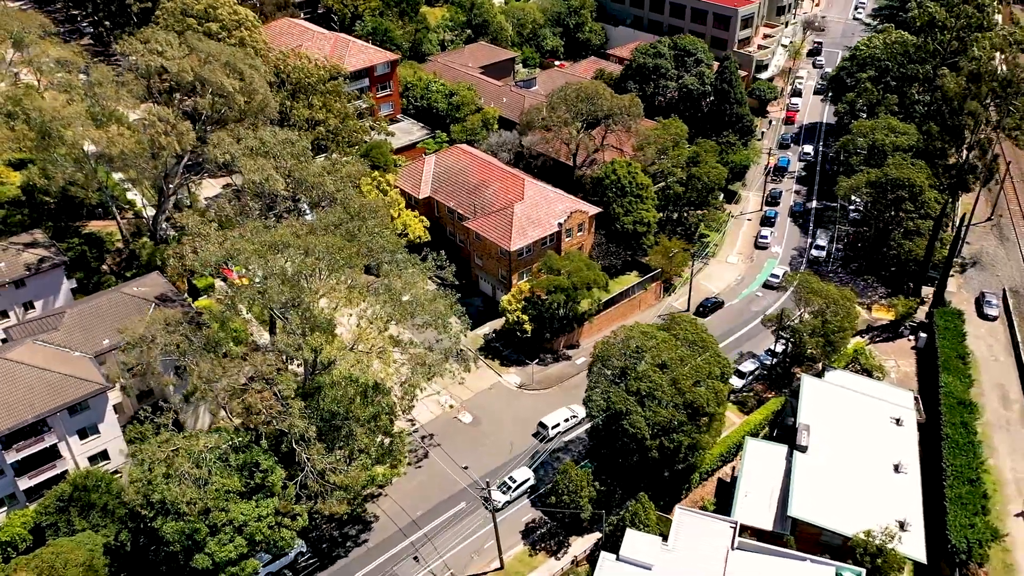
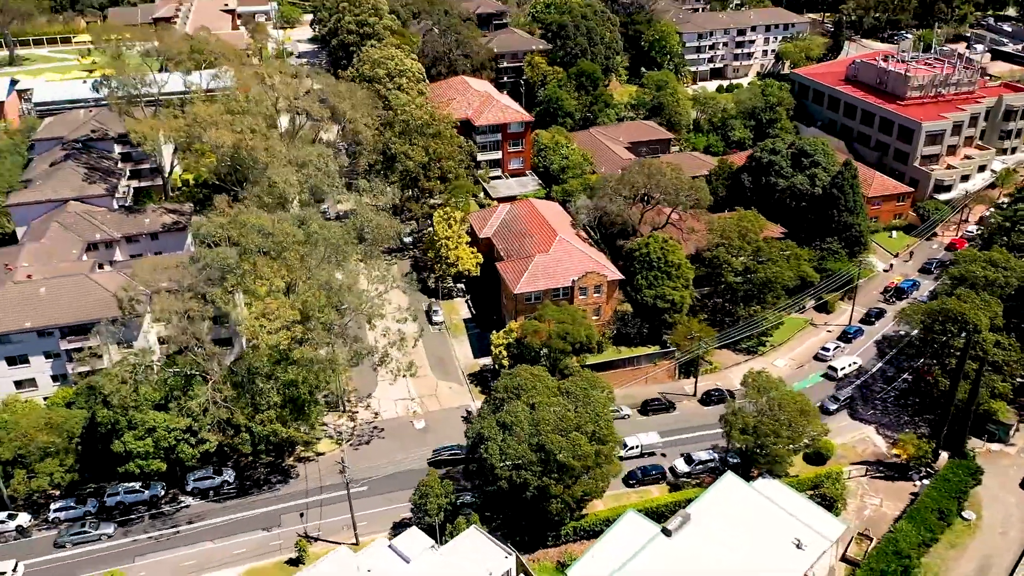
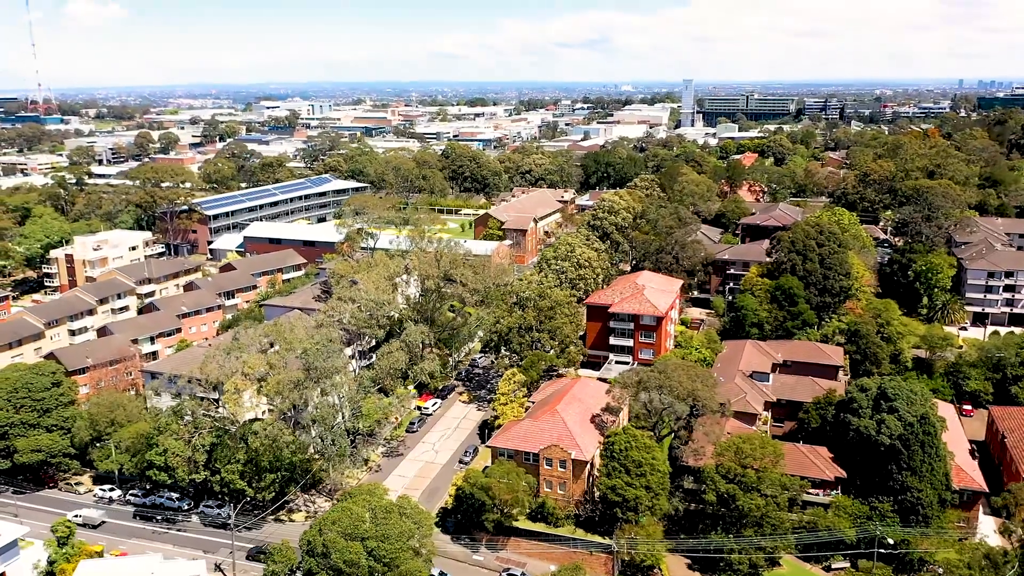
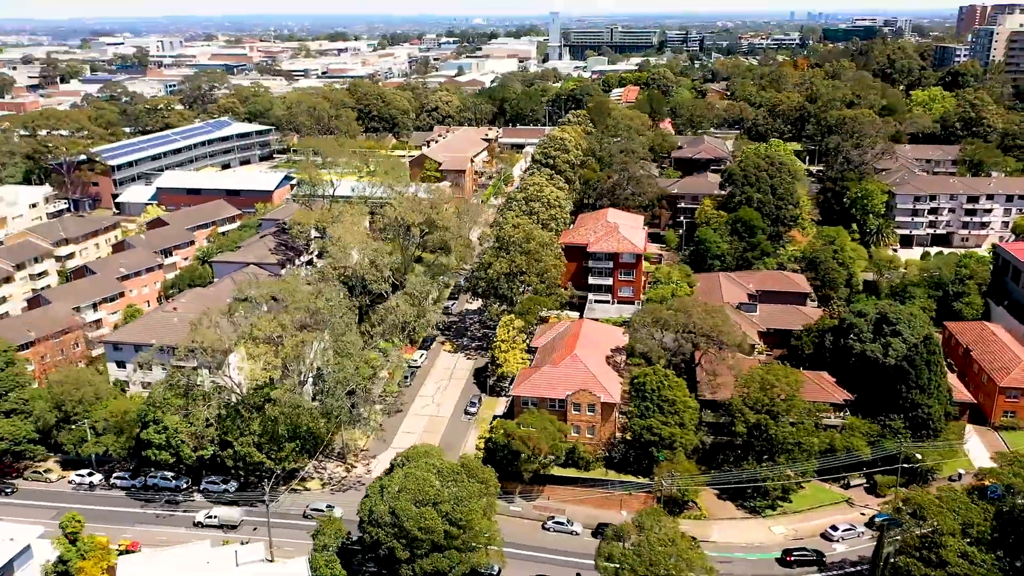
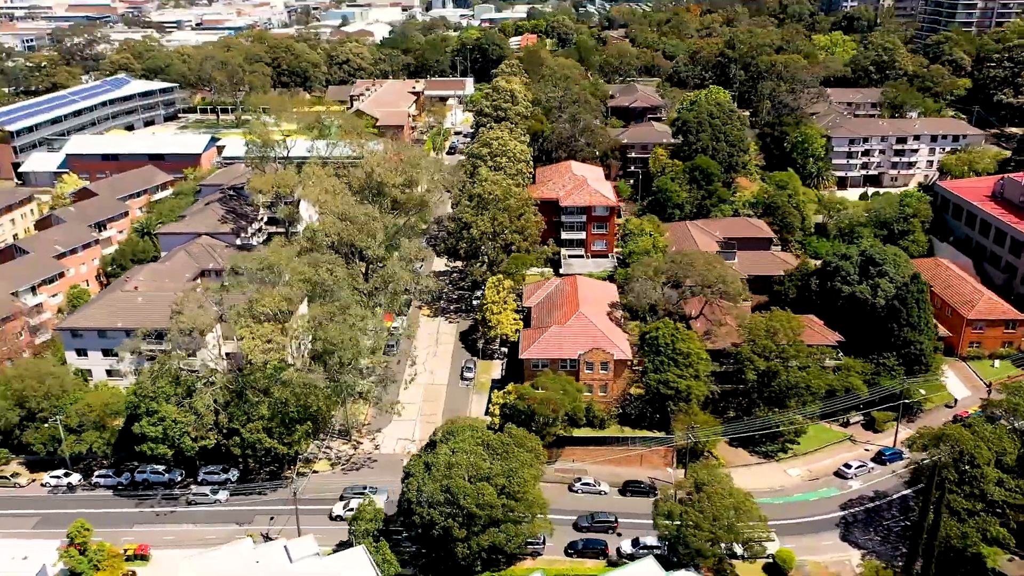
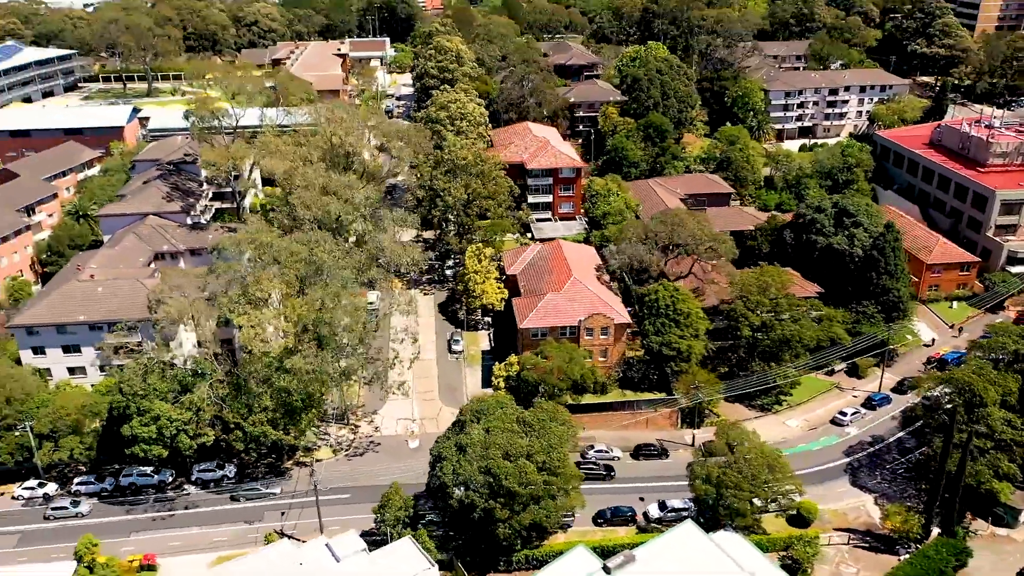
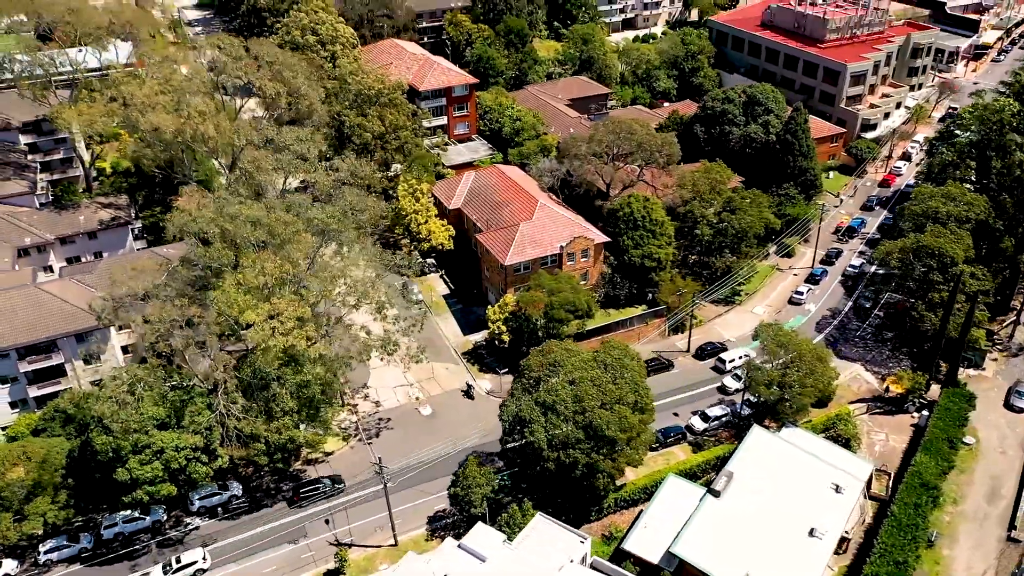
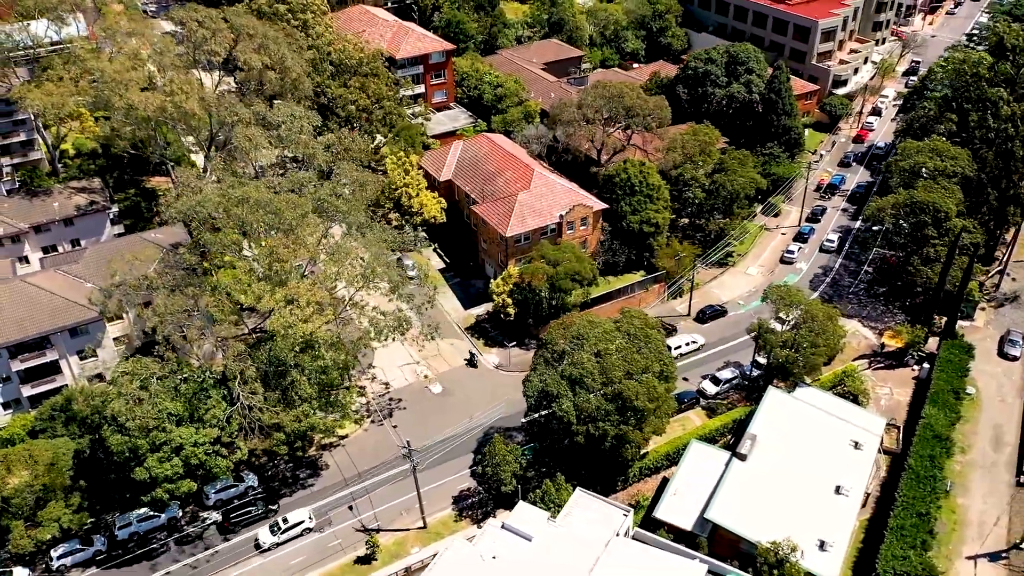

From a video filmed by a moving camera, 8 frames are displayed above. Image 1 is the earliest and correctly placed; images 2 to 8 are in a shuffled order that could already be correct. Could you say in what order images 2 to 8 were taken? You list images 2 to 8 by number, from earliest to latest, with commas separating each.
8, 7, 2, 6, 5, 4, 3
